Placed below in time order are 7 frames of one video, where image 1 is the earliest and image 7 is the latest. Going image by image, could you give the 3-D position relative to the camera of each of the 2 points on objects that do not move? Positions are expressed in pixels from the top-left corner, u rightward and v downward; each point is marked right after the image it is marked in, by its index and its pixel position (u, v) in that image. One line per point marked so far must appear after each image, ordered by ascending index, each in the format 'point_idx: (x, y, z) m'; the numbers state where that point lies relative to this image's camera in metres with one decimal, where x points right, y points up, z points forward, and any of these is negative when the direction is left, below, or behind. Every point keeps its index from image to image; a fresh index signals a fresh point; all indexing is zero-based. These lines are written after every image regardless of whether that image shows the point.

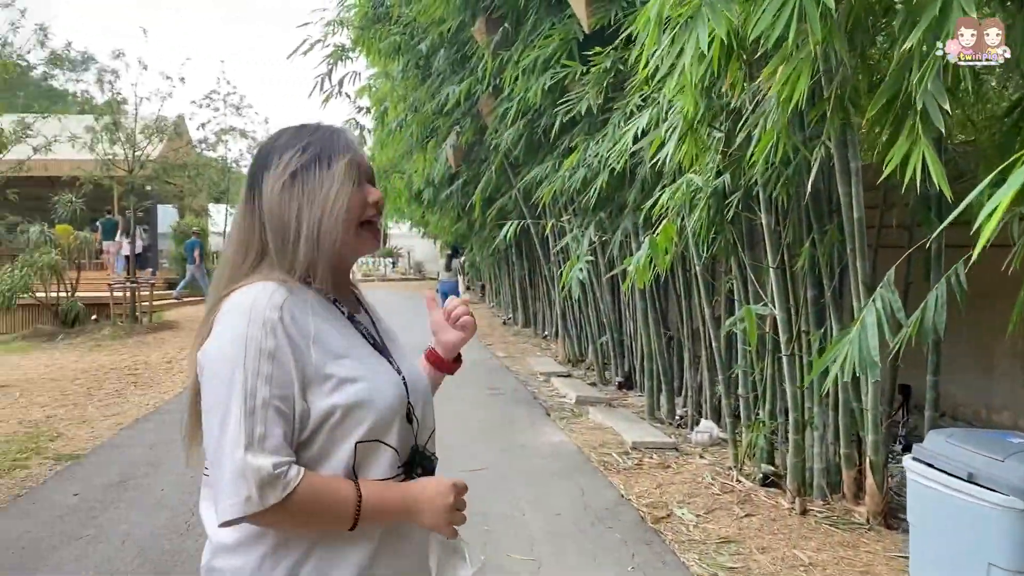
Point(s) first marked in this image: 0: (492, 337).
0: (-0.3, -0.6, +11.4) m
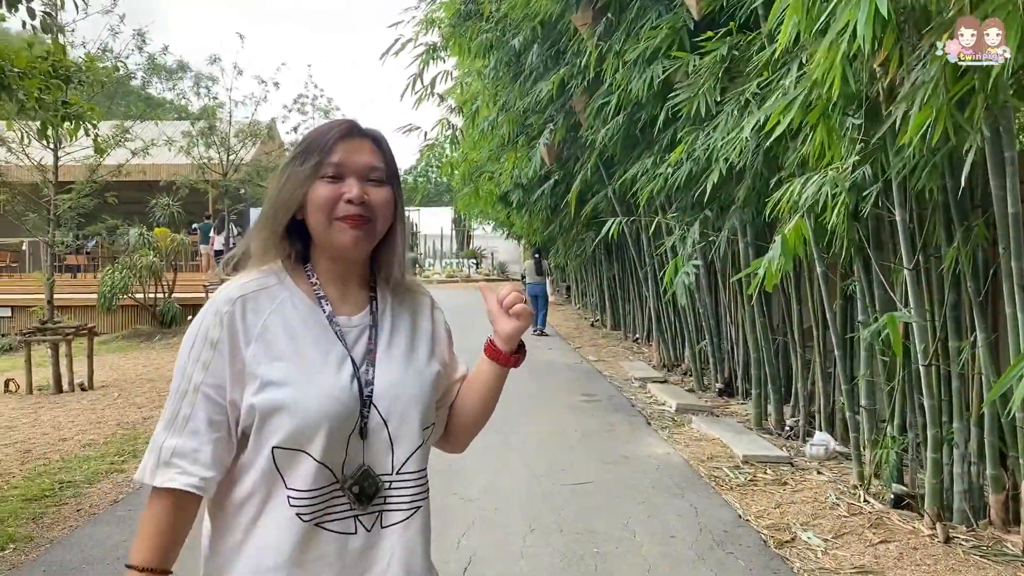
0: (+0.9, -0.6, +11.1) m
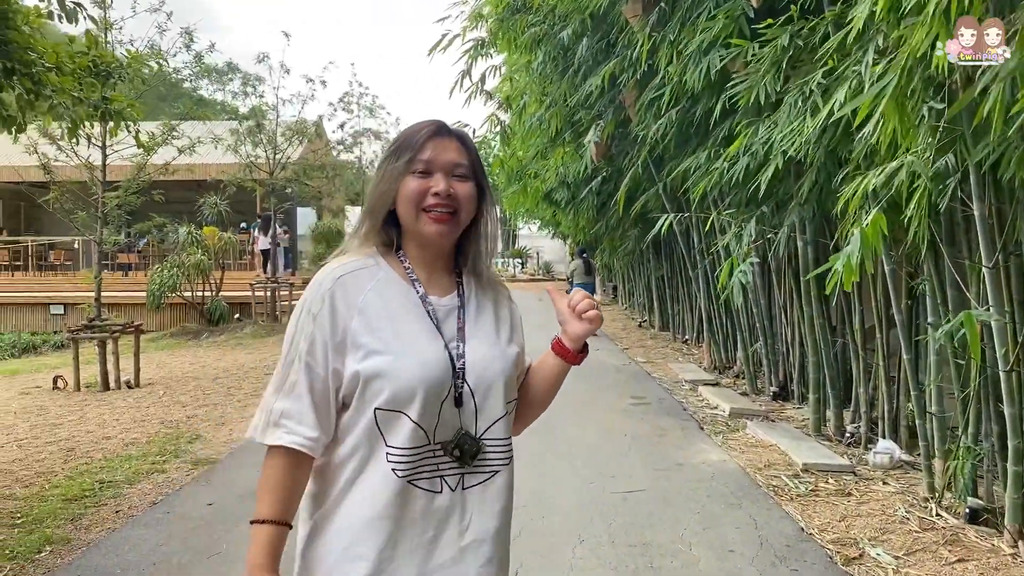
0: (+1.4, -0.6, +10.9) m
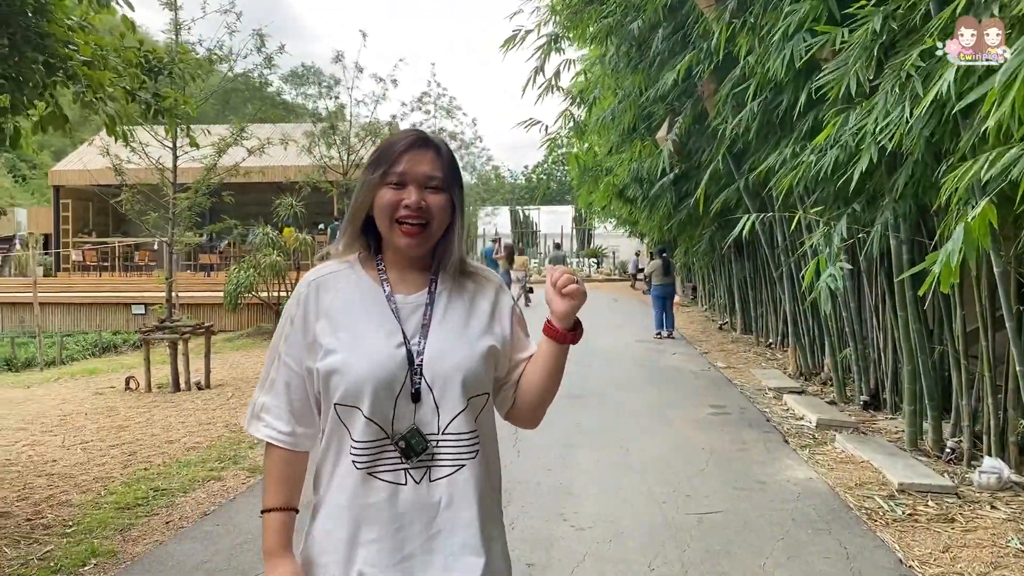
0: (+2.3, -0.7, +10.5) m
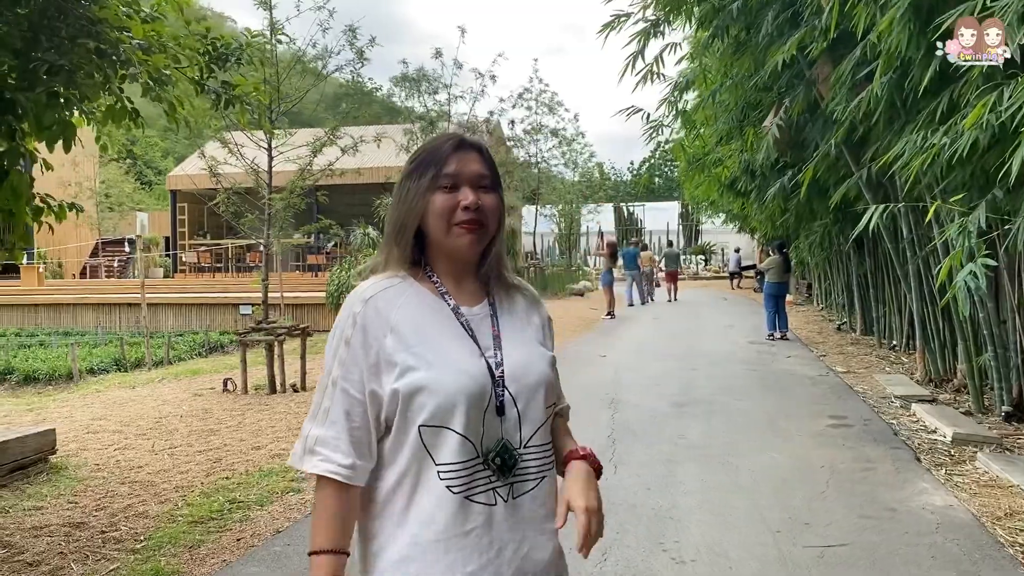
0: (+3.4, -0.6, +9.9) m
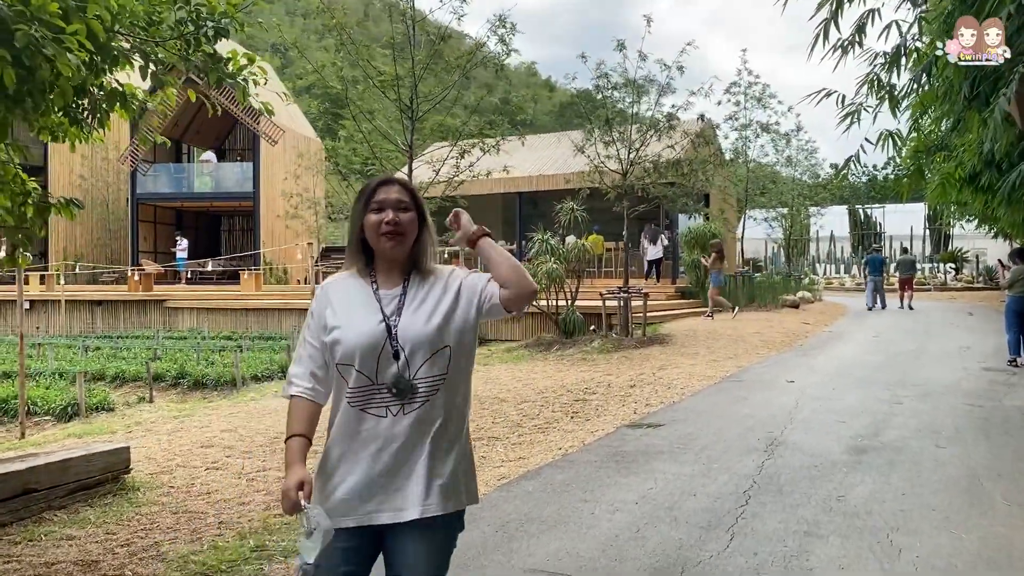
0: (+5.1, -0.8, +8.0) m
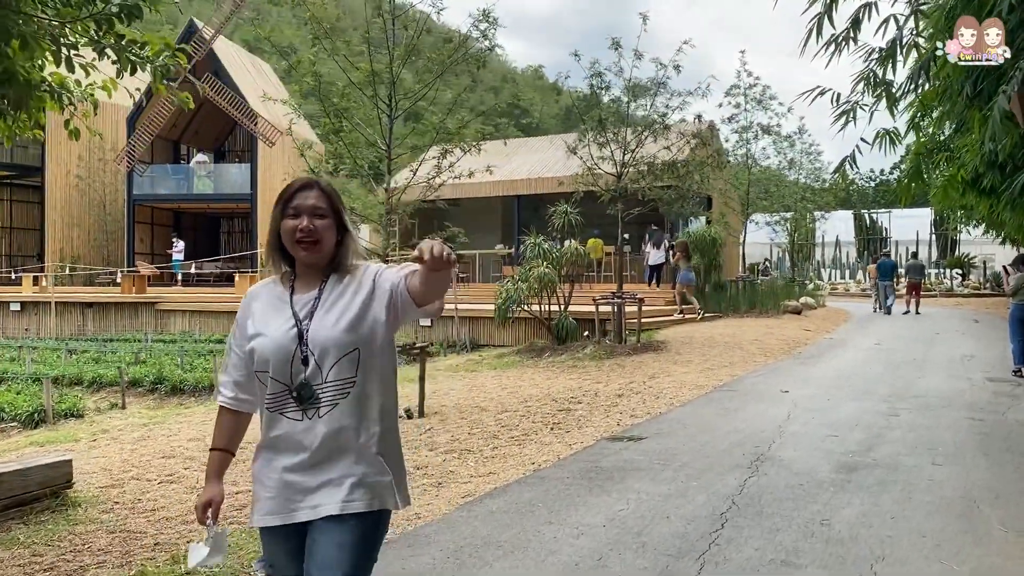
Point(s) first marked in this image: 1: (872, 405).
0: (+4.9, -0.8, +7.7) m
1: (+2.6, -0.8, +6.6) m
